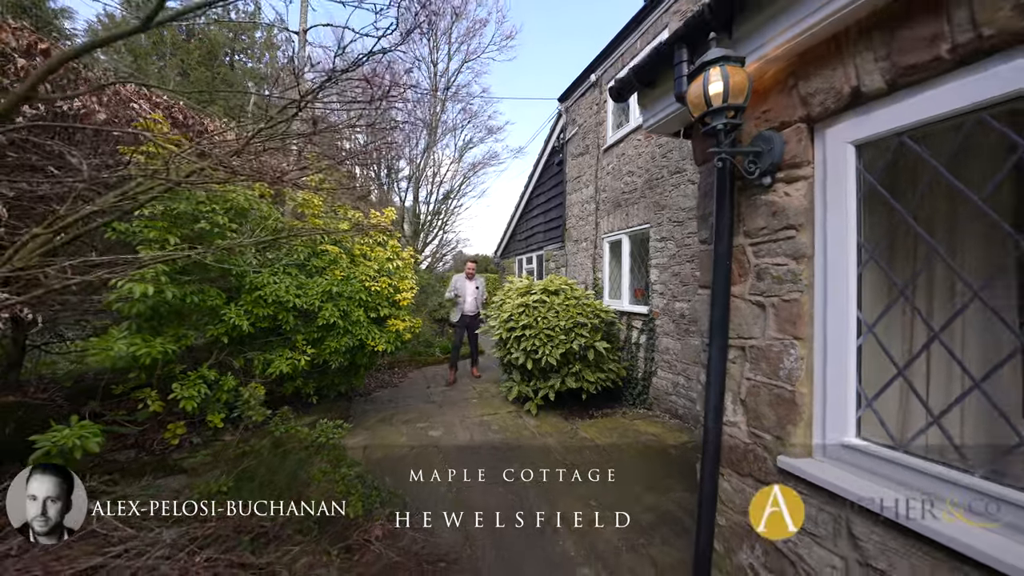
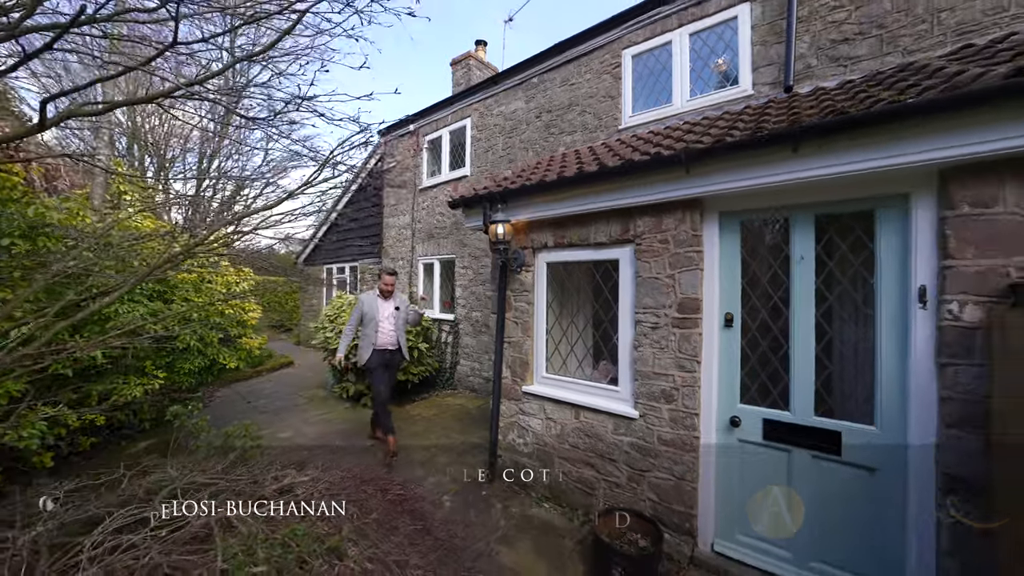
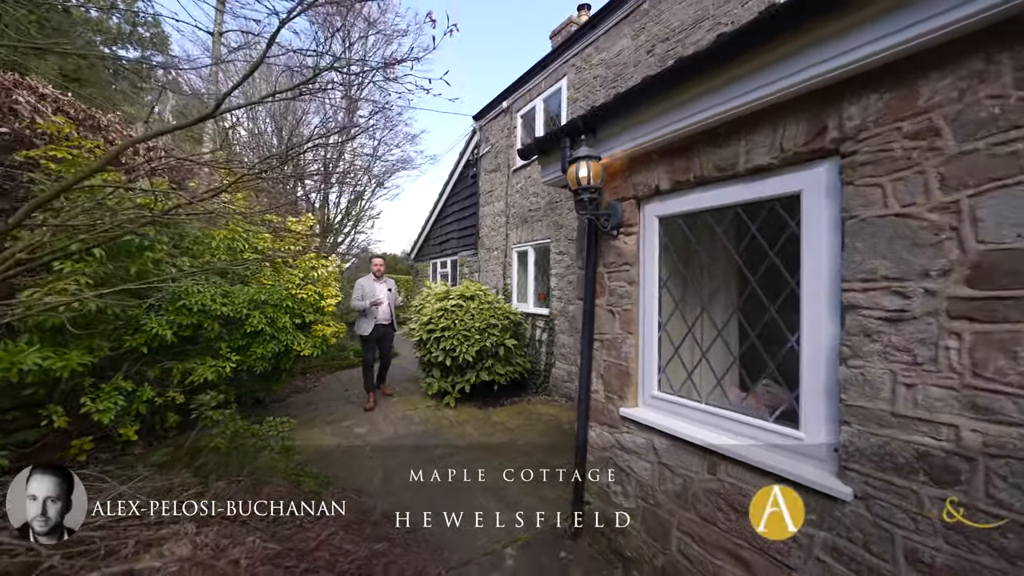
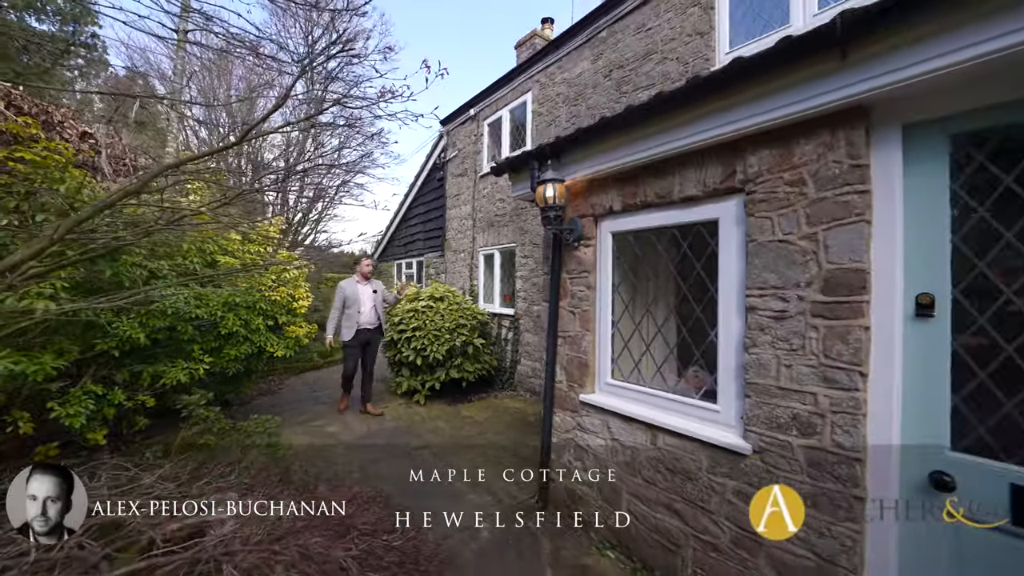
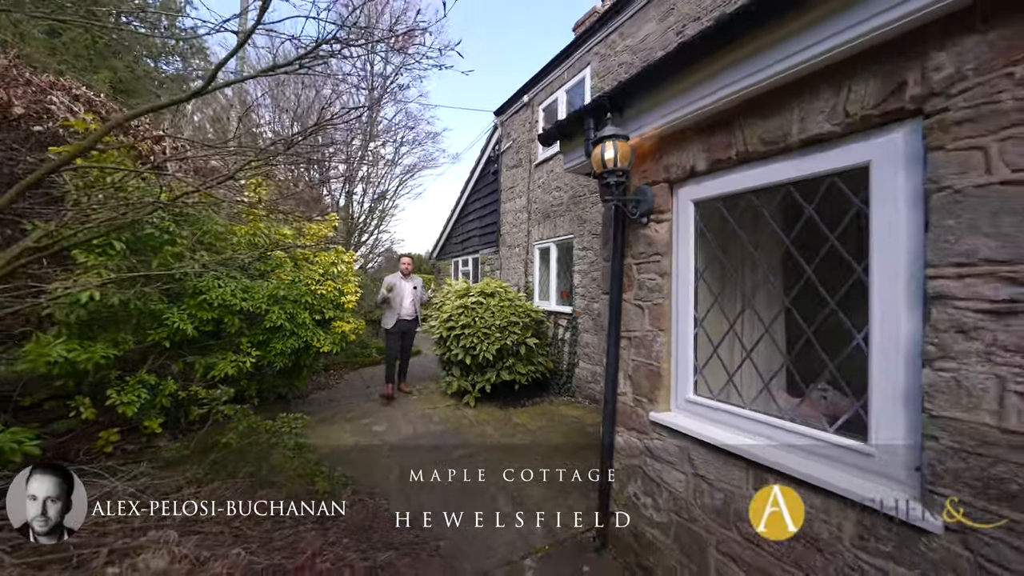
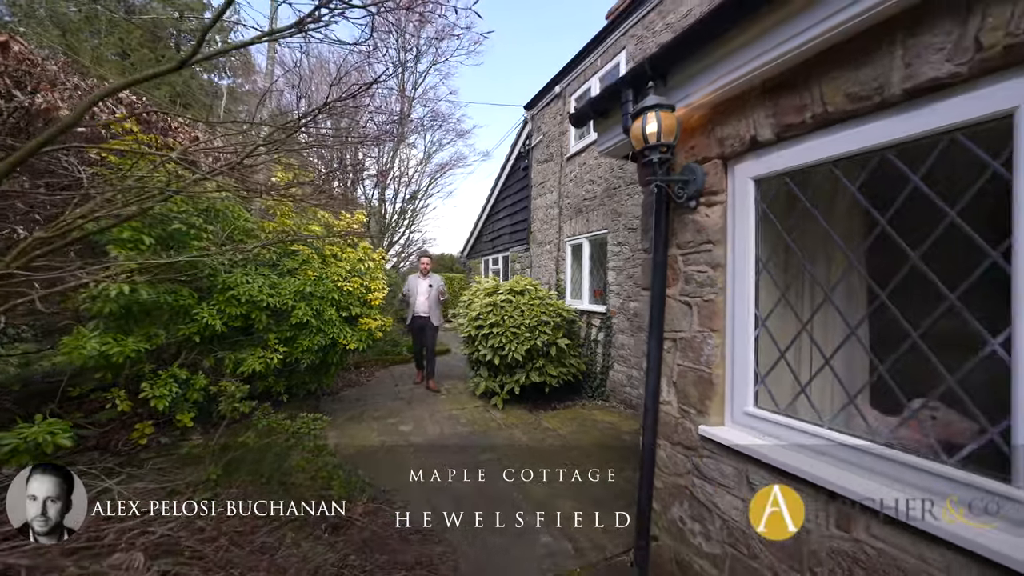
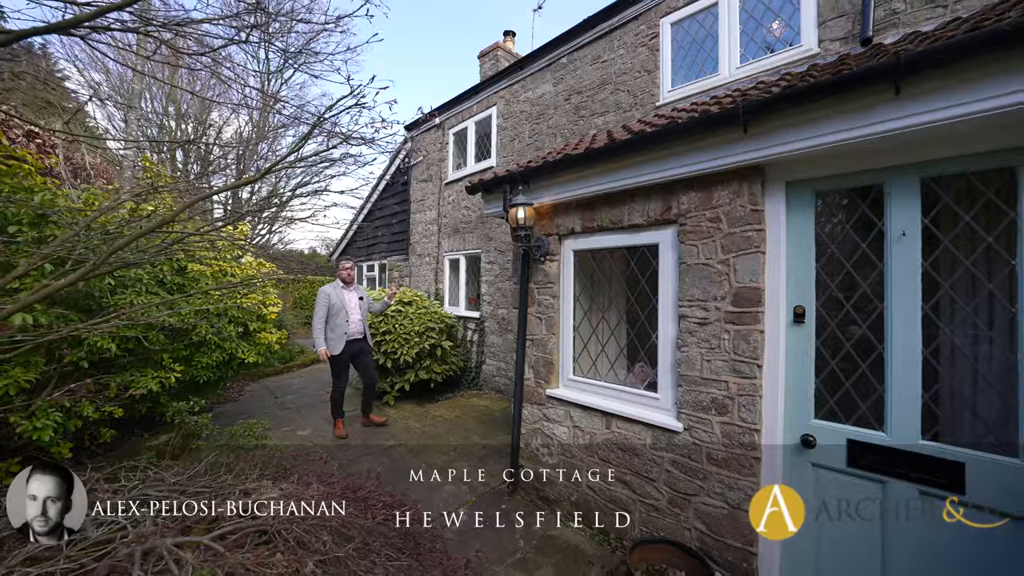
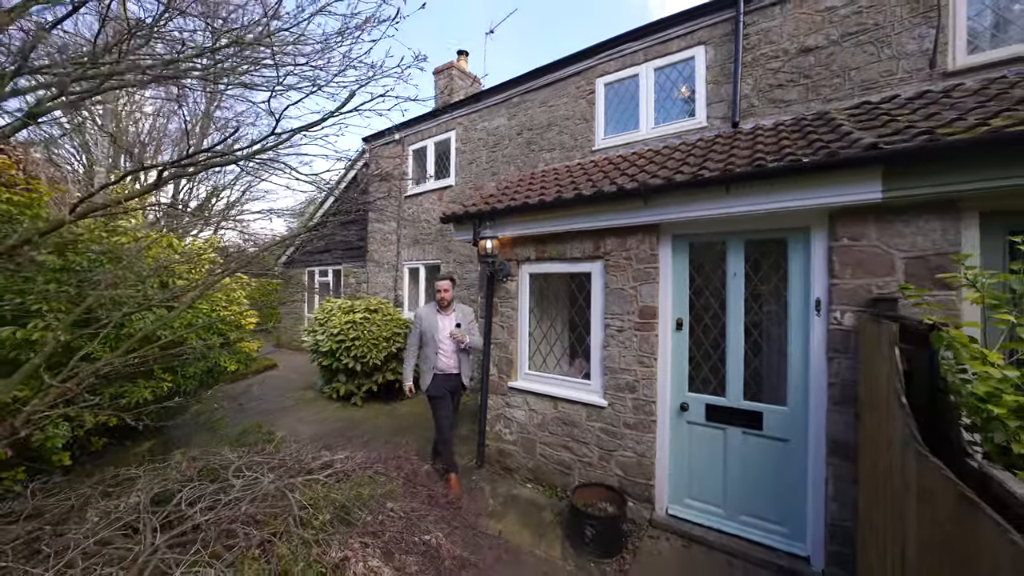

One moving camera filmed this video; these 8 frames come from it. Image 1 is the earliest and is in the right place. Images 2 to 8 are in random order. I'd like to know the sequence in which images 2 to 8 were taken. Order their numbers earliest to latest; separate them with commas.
6, 5, 3, 4, 7, 2, 8
